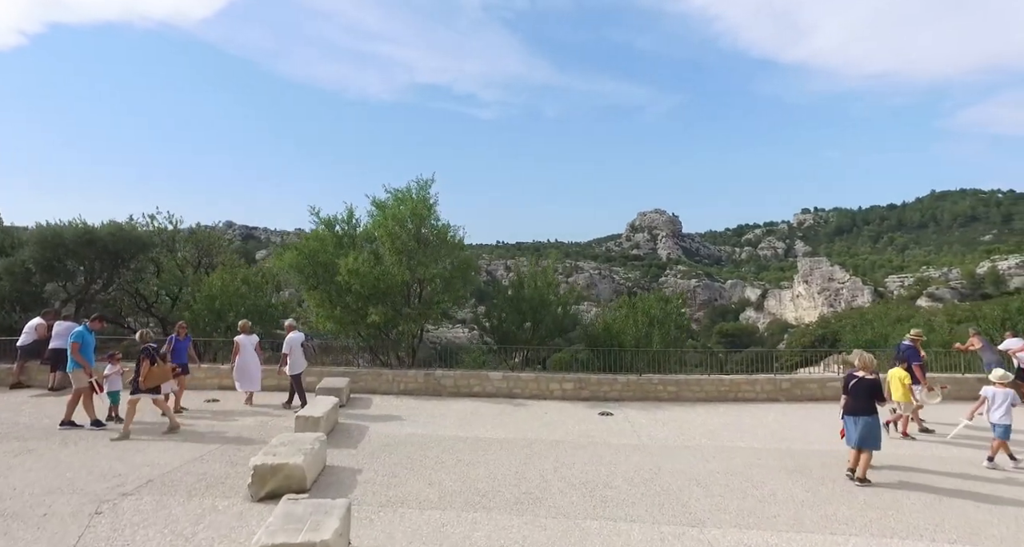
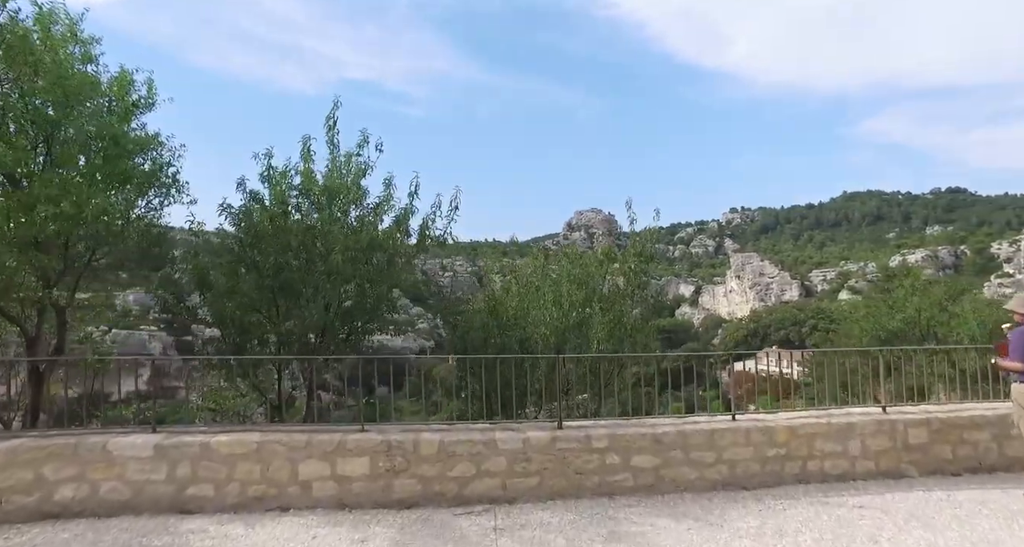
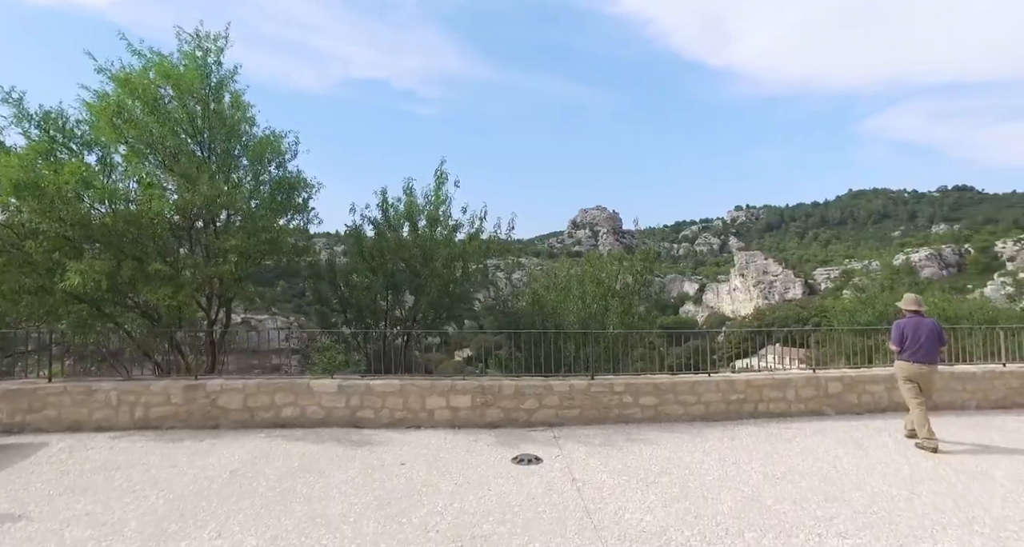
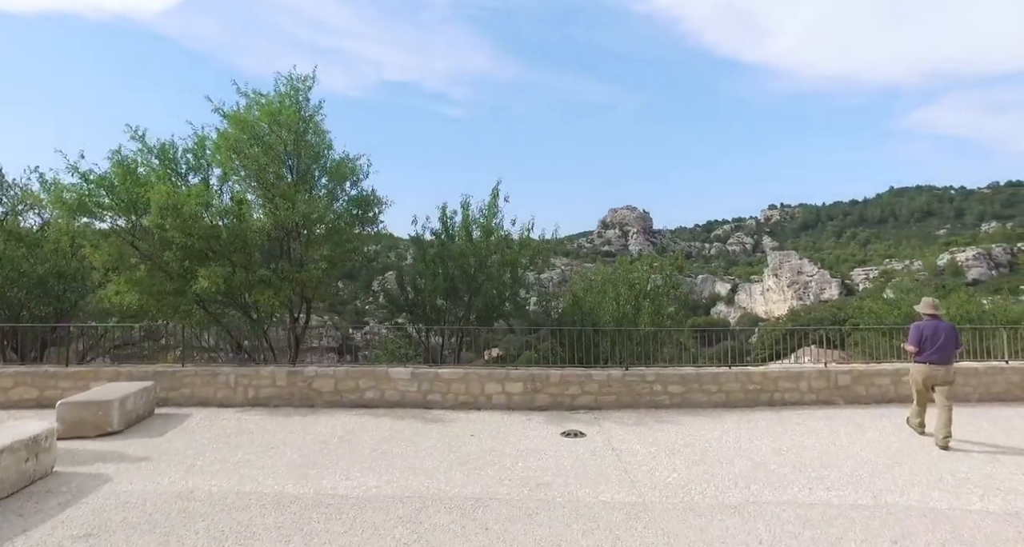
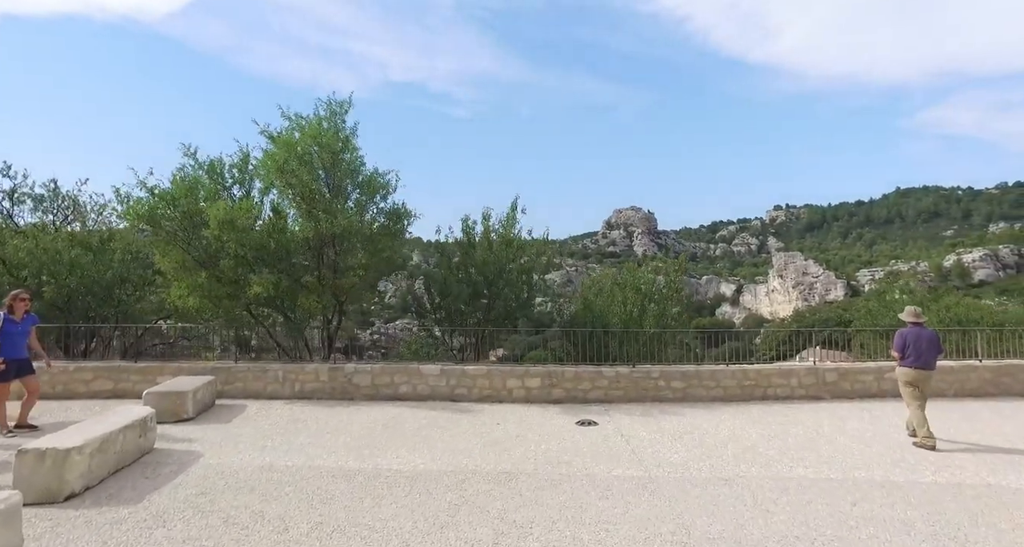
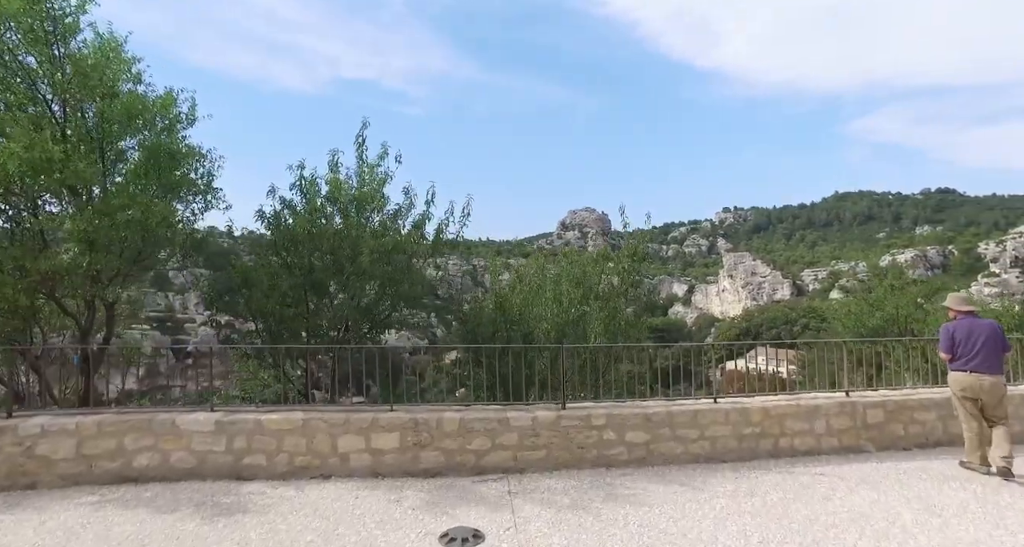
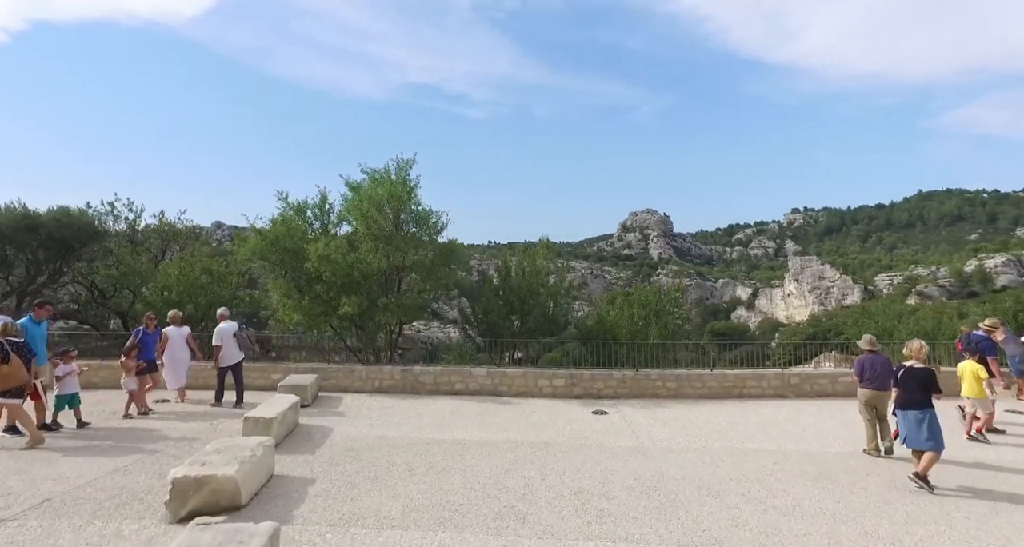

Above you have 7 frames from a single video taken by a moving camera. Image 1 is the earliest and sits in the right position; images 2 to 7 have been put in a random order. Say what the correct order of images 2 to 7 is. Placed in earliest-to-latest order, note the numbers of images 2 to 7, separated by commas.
7, 5, 4, 3, 6, 2
